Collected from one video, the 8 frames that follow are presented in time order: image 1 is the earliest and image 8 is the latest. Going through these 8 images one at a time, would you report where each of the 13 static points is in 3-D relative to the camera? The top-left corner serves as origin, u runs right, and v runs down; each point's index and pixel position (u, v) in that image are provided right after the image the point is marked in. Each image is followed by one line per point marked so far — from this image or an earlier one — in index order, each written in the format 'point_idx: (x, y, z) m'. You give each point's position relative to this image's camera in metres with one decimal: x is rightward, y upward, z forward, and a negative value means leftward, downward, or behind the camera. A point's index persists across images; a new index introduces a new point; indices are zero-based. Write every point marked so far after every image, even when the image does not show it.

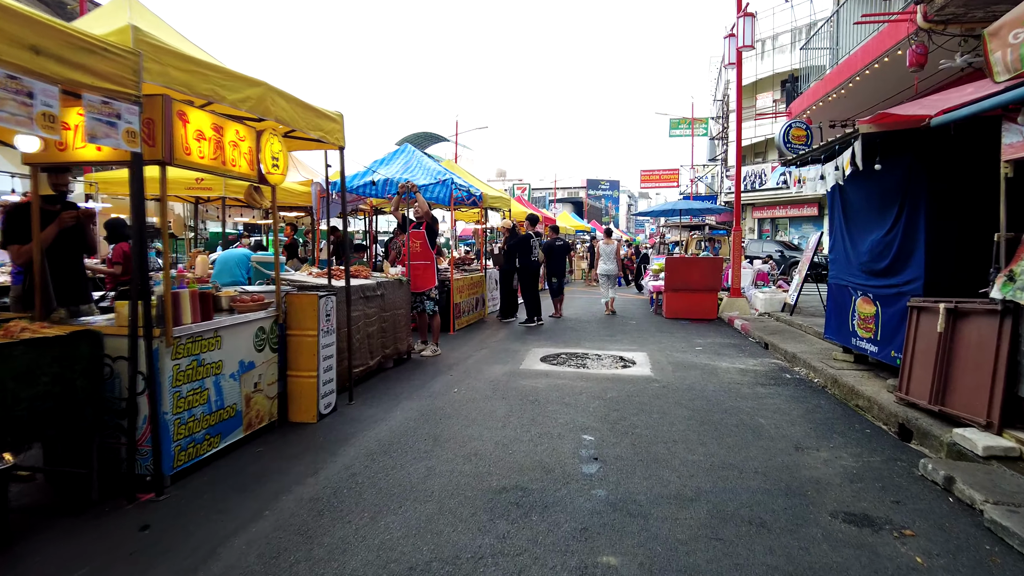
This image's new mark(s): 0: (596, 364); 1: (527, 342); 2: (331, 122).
0: (+0.9, -0.8, +6.8) m
1: (+0.2, -0.7, +8.4) m
2: (-1.3, +1.2, +4.9) m
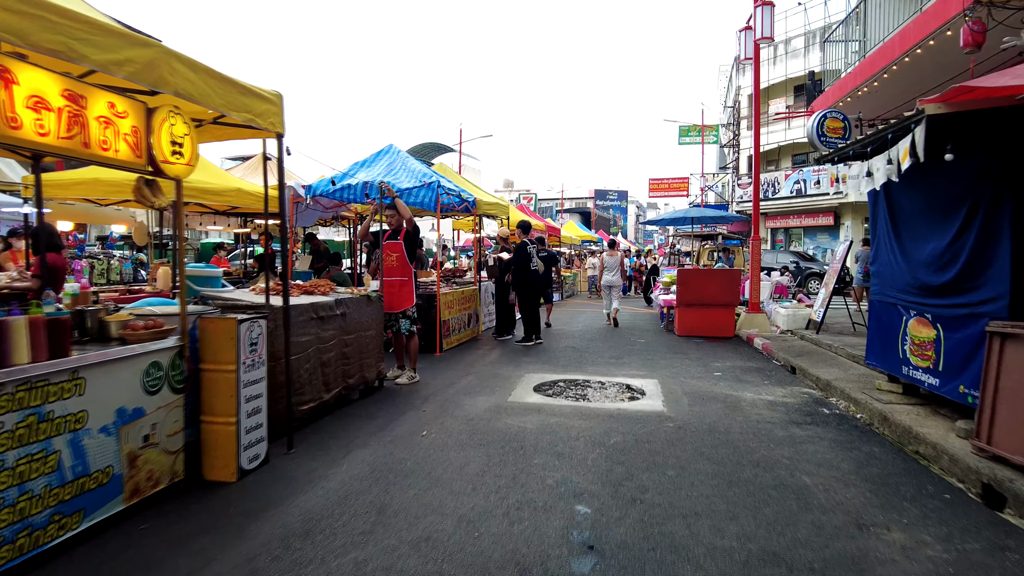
0: (+0.7, -0.9, +5.8) m
1: (+0.1, -0.9, +7.4) m
2: (-1.5, +1.1, +4.0) m
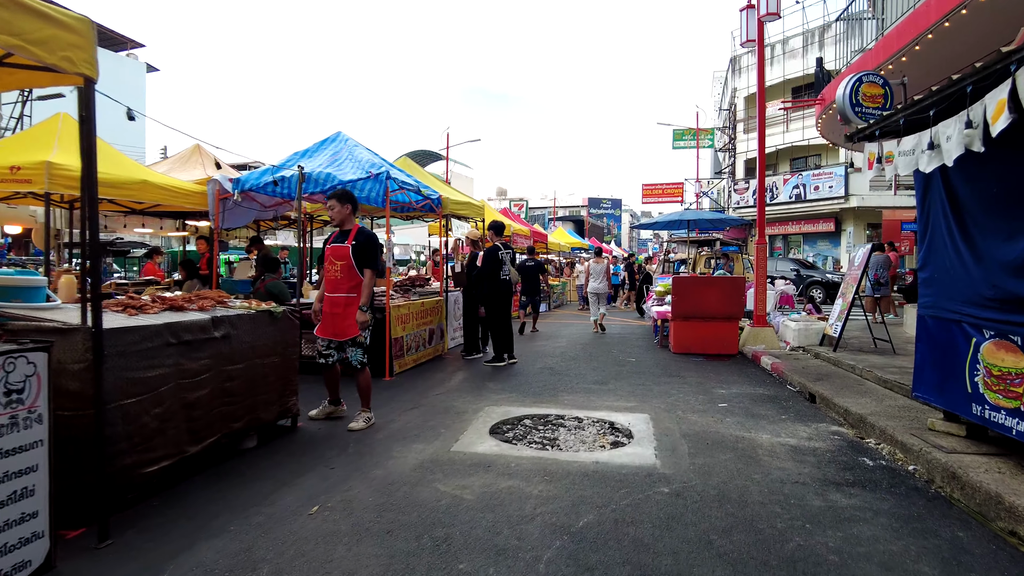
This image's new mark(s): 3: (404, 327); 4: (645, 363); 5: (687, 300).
0: (+0.4, -1.0, +4.5) m
1: (-0.3, -1.0, +6.0) m
2: (-1.8, +1.0, +2.7) m
3: (-1.2, -0.4, +7.3) m
4: (+1.6, -0.9, +8.1) m
5: (+2.3, -0.2, +8.9) m
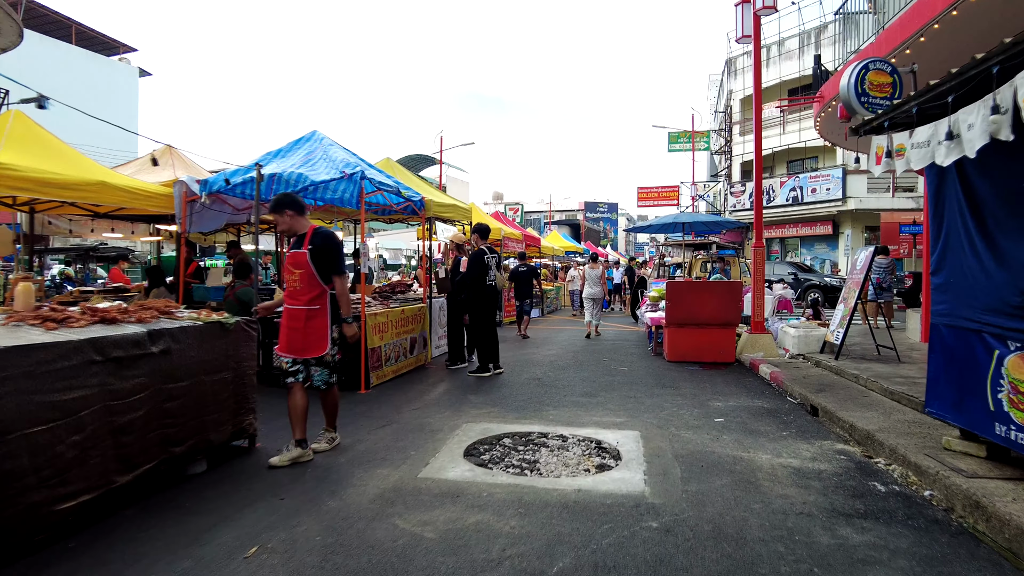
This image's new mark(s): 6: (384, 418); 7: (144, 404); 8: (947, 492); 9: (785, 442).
0: (+0.3, -1.1, +4.1) m
1: (-0.4, -1.0, +5.6) m
2: (-1.9, +1.0, +2.3) m
3: (-1.3, -0.5, +6.9) m
4: (+1.4, -1.0, +7.7) m
5: (+2.1, -0.2, +8.5) m
6: (-1.0, -1.0, +5.4) m
7: (-1.9, -0.6, +3.4) m
8: (+2.3, -1.1, +3.5) m
9: (+1.9, -1.1, +4.7) m
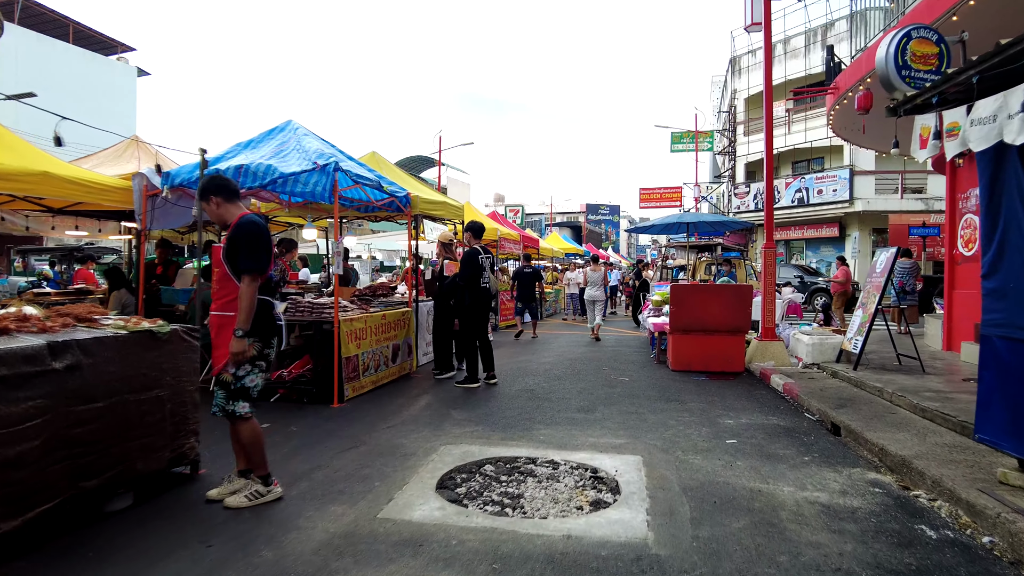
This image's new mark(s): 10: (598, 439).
0: (+0.1, -1.1, +3.5) m
1: (-0.5, -1.0, +5.0) m
2: (-2.1, +1.0, +1.7) m
3: (-1.4, -0.5, +6.3) m
4: (+1.3, -1.0, +7.1) m
5: (+2.1, -0.3, +7.9) m
6: (-1.1, -1.1, +4.8) m
7: (-2.0, -0.6, +2.9) m
8: (+2.2, -1.1, +2.9) m
9: (+1.8, -1.1, +4.1) m
10: (+0.6, -1.1, +4.7) m
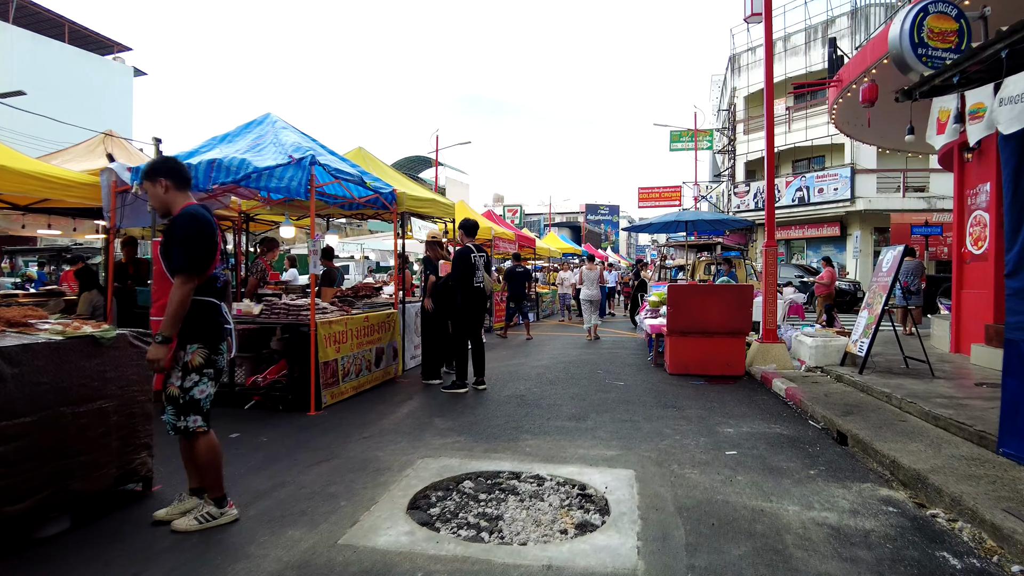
0: (0.0, -1.1, +3.2) m
1: (-0.6, -1.1, +4.7) m
2: (-2.2, +1.0, +1.4) m
3: (-1.5, -0.5, +6.0) m
4: (+1.2, -1.0, +6.8) m
5: (+1.9, -0.3, +7.6) m
6: (-1.2, -1.1, +4.5) m
7: (-2.1, -0.6, +2.5) m
8: (+2.0, -1.1, +2.6) m
9: (+1.7, -1.1, +3.7) m
10: (+0.5, -1.1, +4.4) m
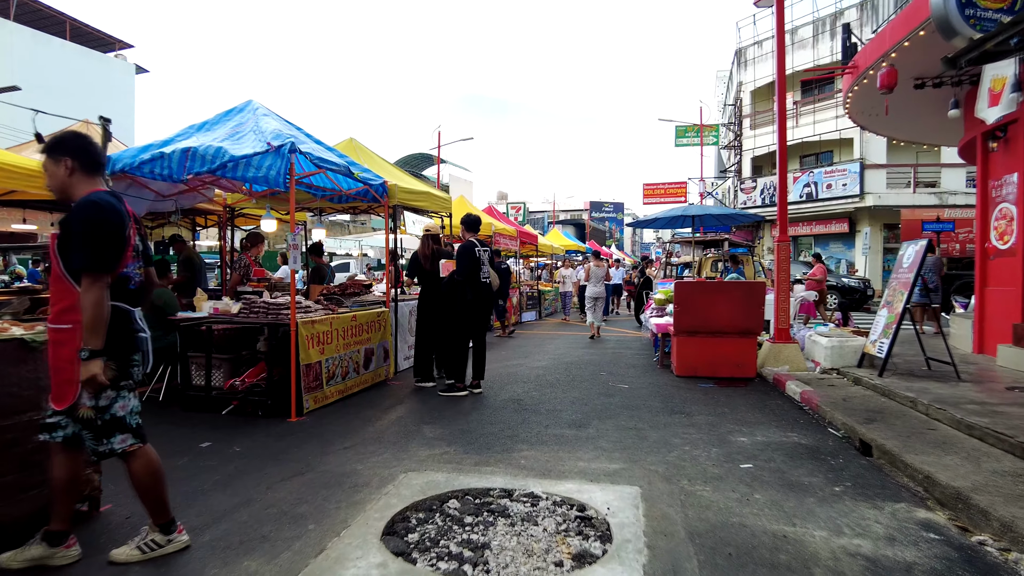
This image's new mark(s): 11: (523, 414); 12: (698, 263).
0: (0.0, -1.1, +2.8) m
1: (-0.7, -1.0, +4.3) m
2: (-2.2, +1.0, +1.0) m
3: (-1.6, -0.5, +5.6) m
4: (+1.2, -1.0, +6.4) m
5: (+1.9, -0.2, +7.2) m
6: (-1.3, -1.1, +4.1) m
7: (-2.2, -0.6, +2.1) m
8: (+2.0, -1.1, +2.1) m
9: (+1.6, -1.1, +3.3) m
10: (+0.5, -1.0, +4.0) m
11: (+0.1, -1.0, +5.4) m
12: (+4.0, +0.5, +14.4) m
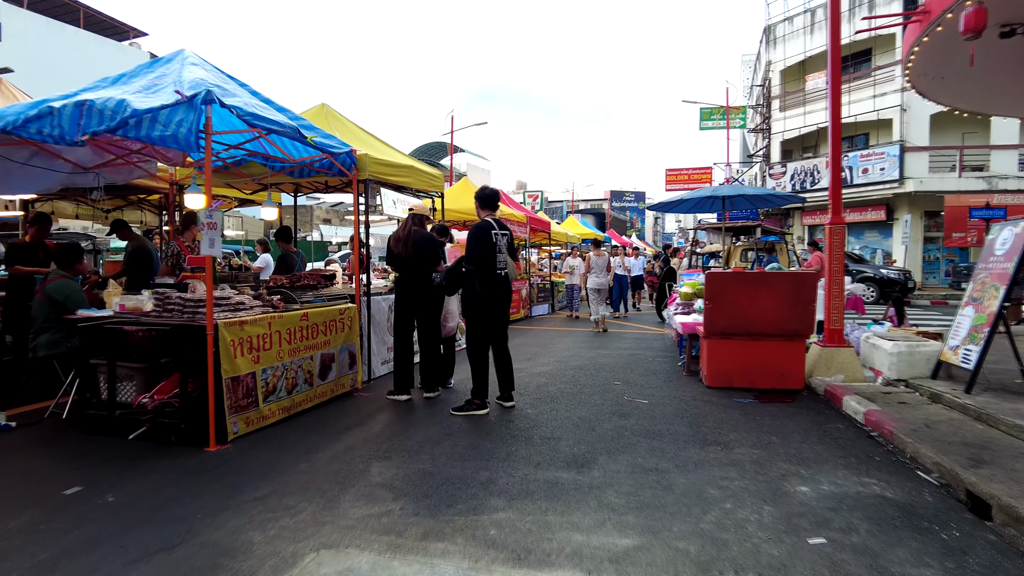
0: (-0.2, -1.1, +1.6) m
1: (-0.8, -1.0, +3.1) m
2: (-2.5, +1.0, -0.2) m
3: (-1.7, -0.5, +4.4) m
4: (+1.1, -0.9, +5.1) m
5: (+1.9, -0.2, +5.9) m
6: (-1.4, -1.0, +2.9) m
7: (-2.4, -0.6, +1.0) m
8: (+1.8, -1.1, +0.9) m
9: (+1.5, -1.1, +2.1) m
10: (+0.3, -1.0, +2.8) m
11: (0.0, -1.0, +4.2) m
12: (+4.2, +0.7, +13.0) m
